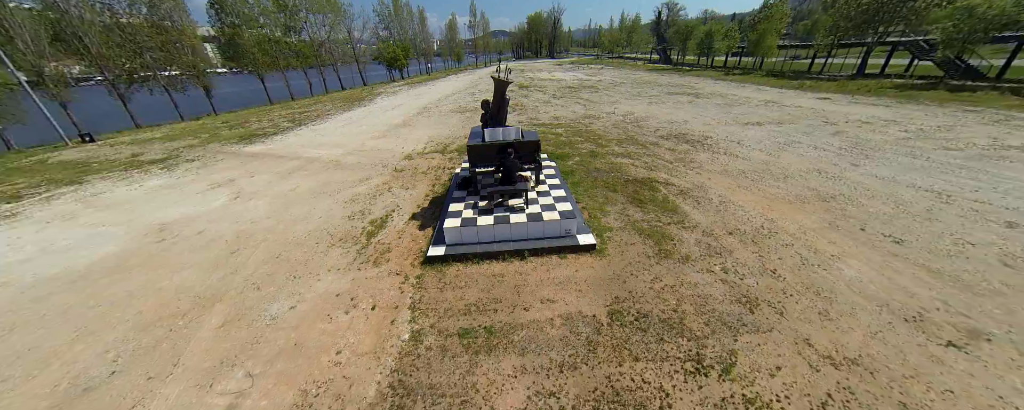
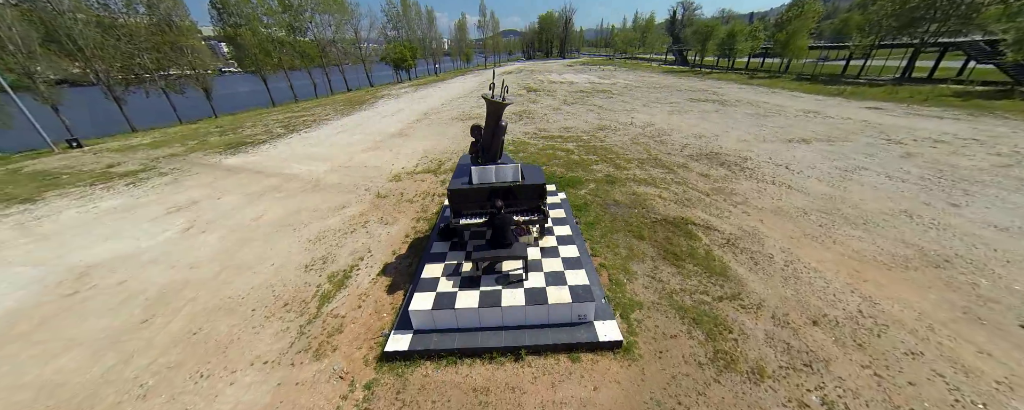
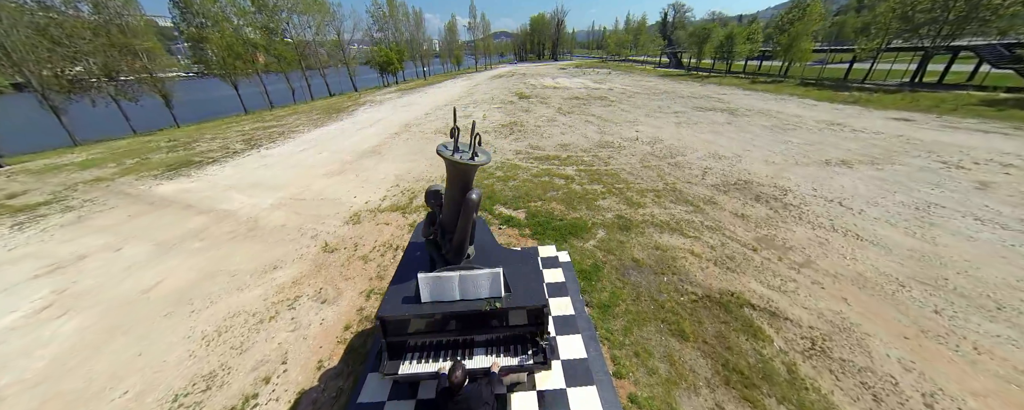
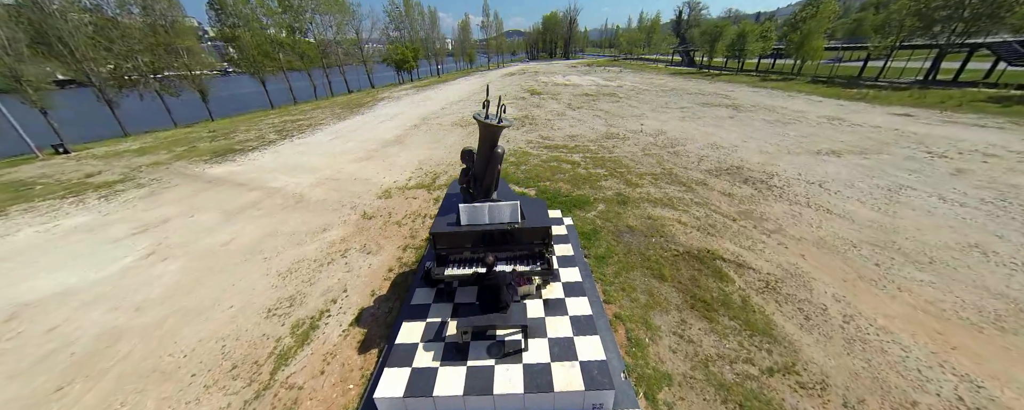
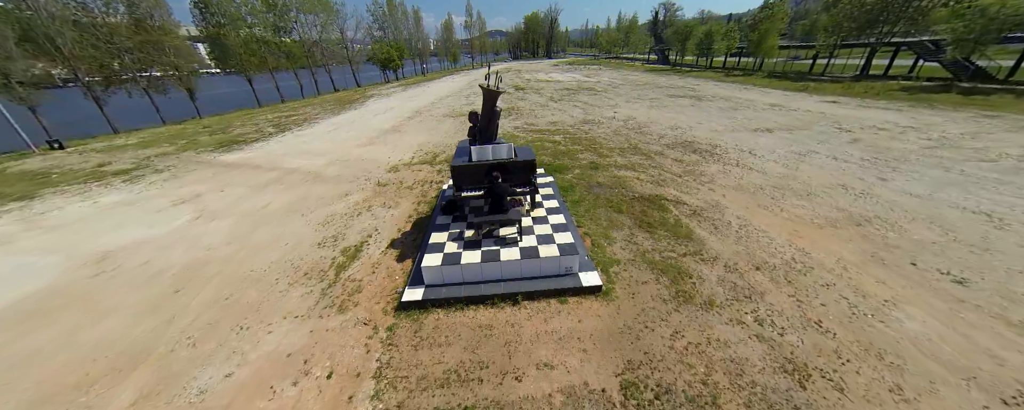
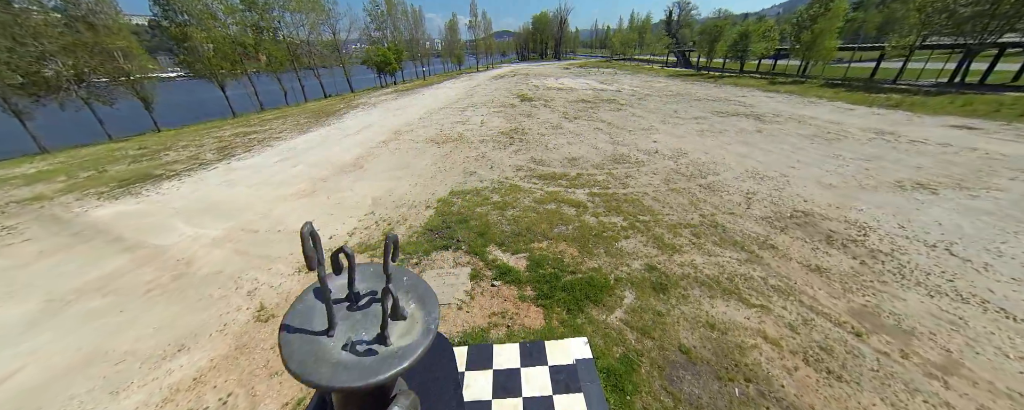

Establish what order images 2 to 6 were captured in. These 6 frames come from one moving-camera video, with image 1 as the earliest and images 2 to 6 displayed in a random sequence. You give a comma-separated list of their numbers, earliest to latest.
5, 2, 4, 3, 6
